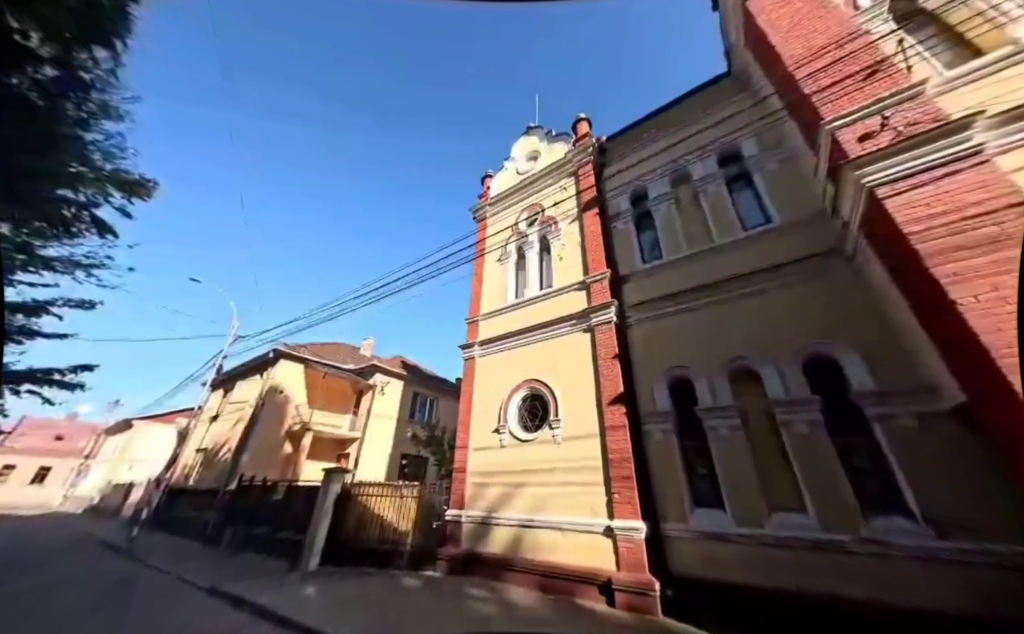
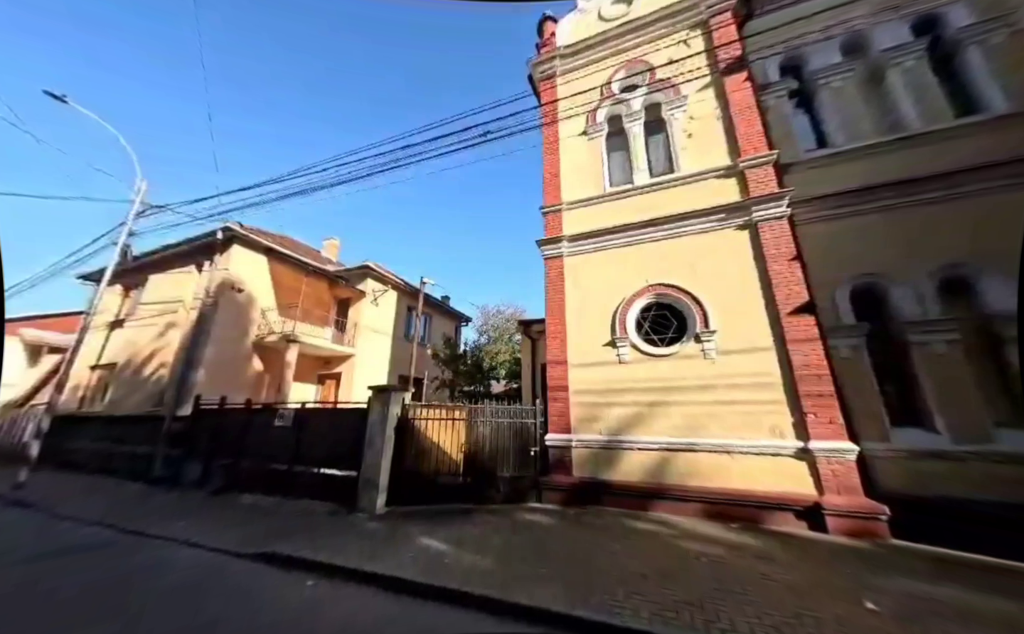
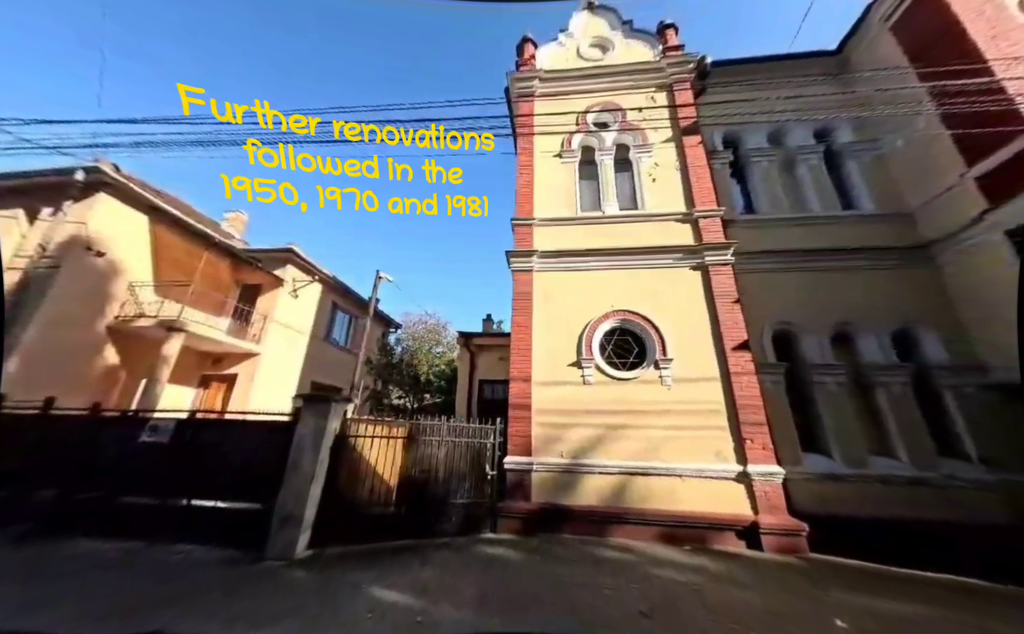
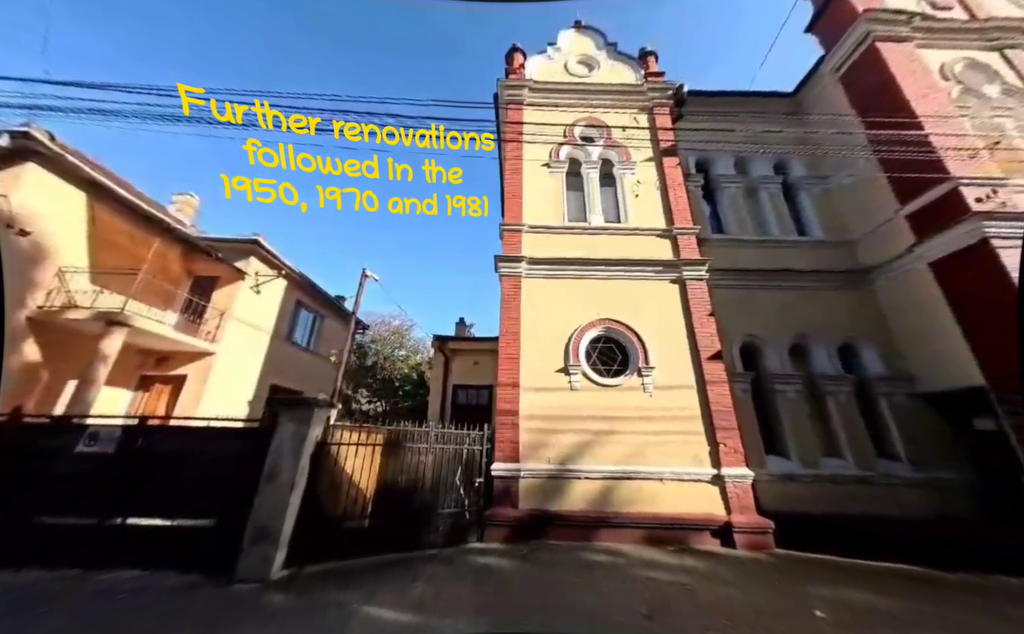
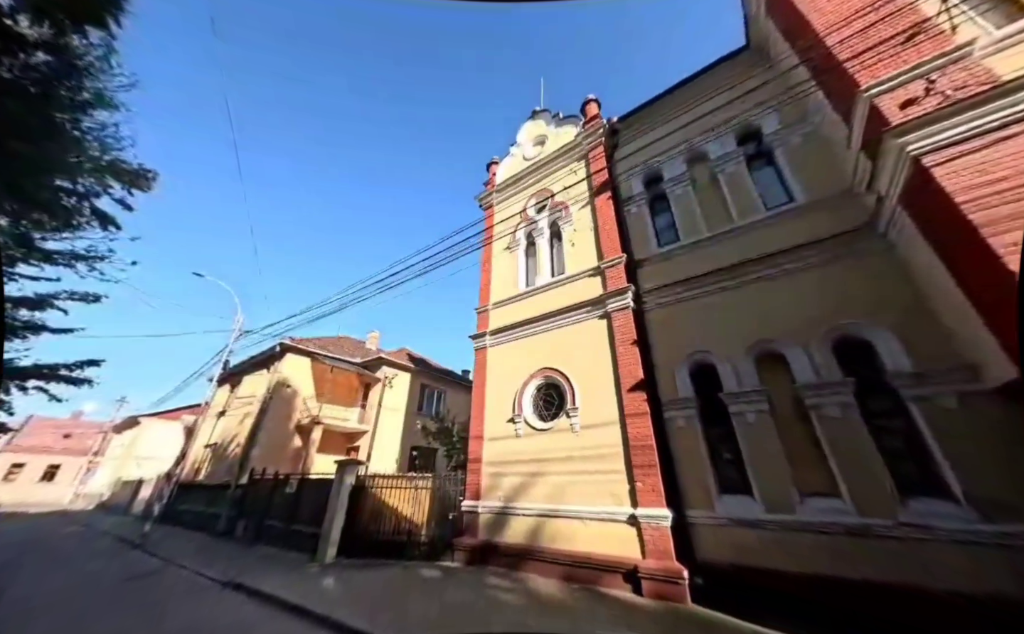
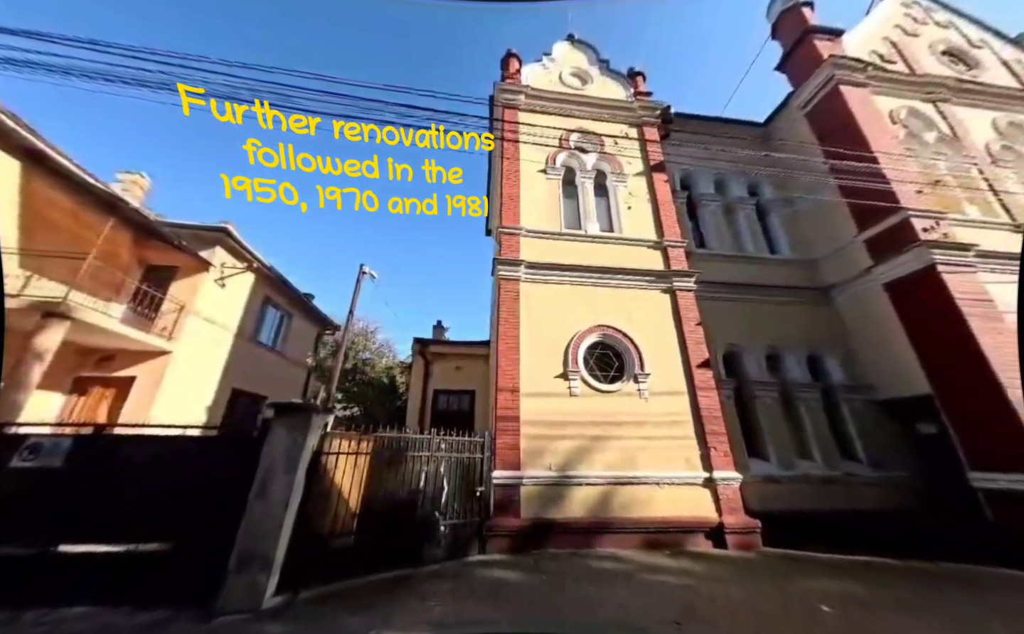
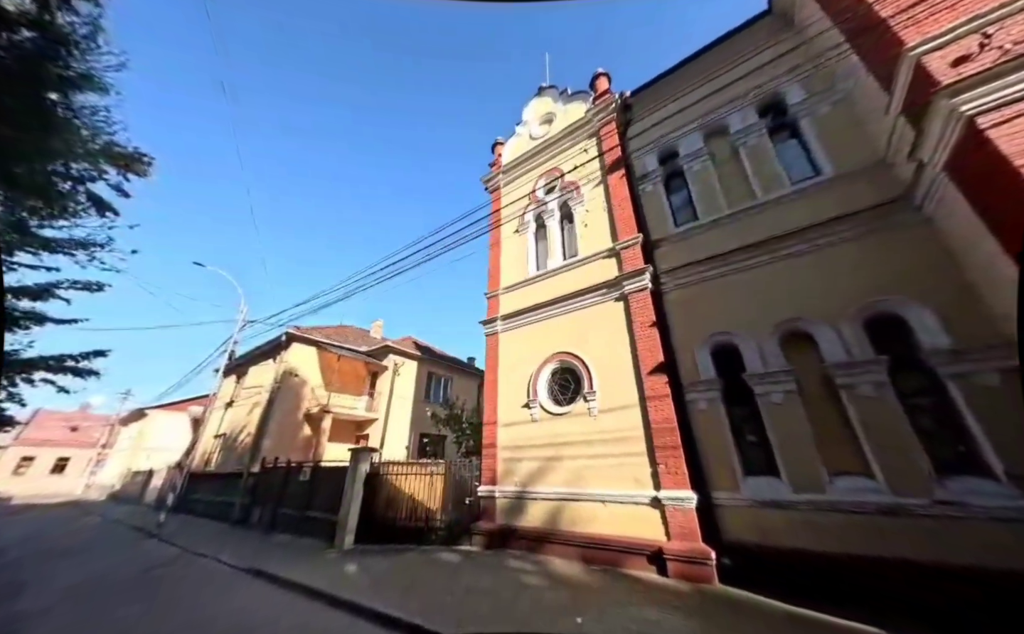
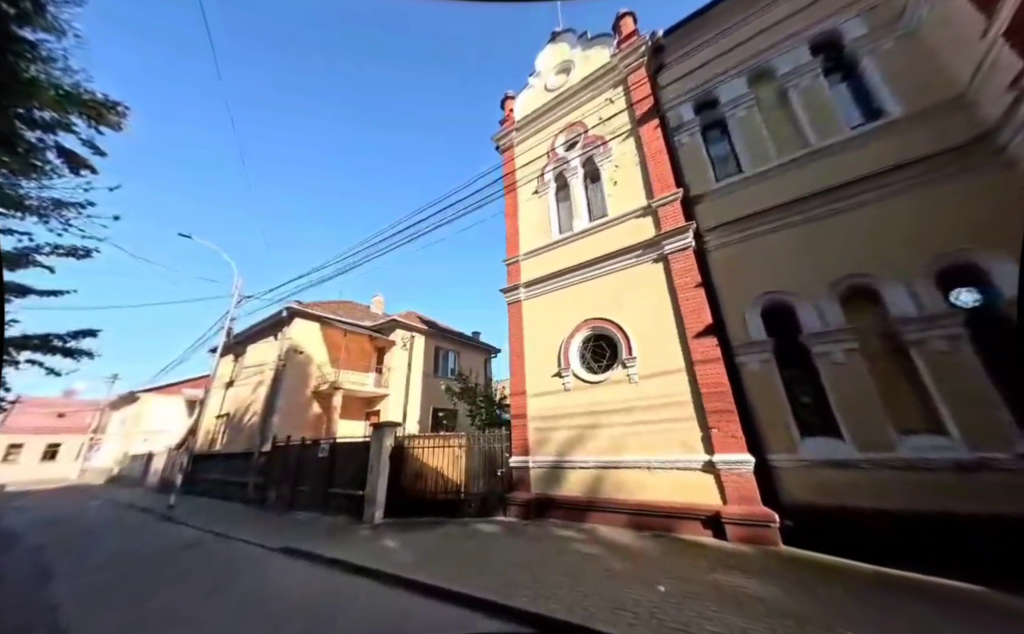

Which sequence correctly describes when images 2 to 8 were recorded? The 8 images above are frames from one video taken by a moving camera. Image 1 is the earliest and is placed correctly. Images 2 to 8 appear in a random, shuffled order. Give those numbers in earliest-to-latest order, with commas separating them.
5, 7, 8, 2, 3, 4, 6
